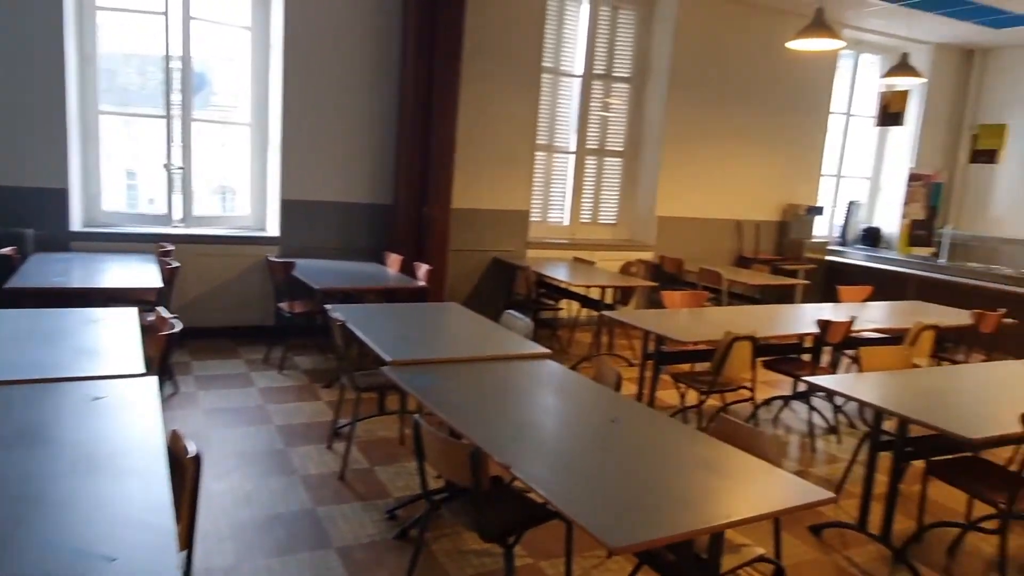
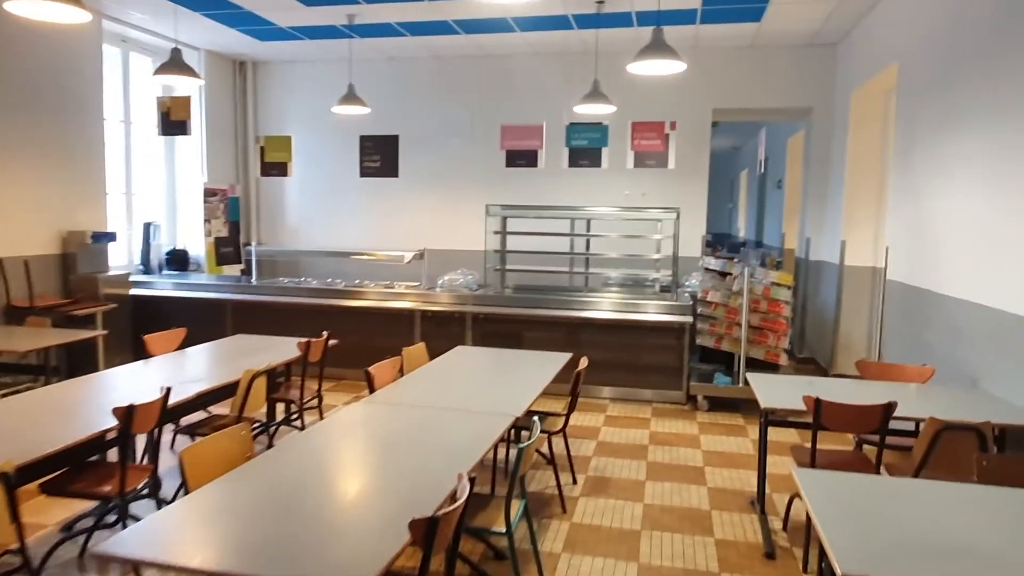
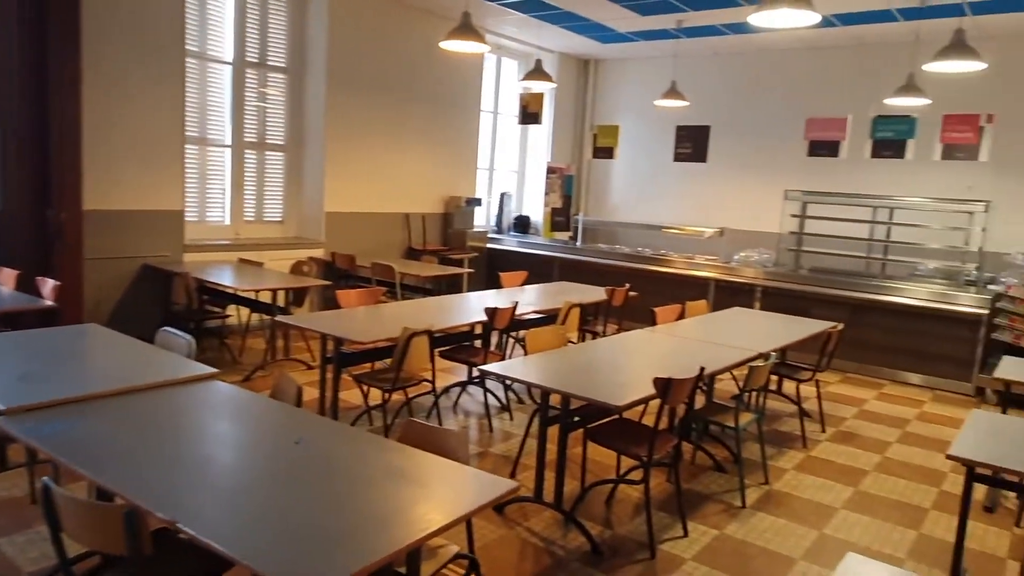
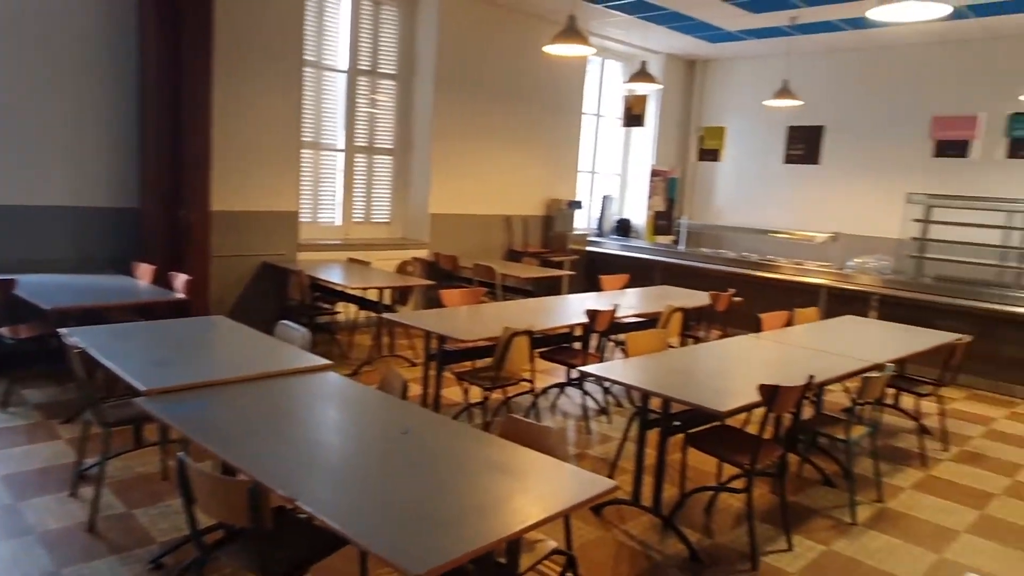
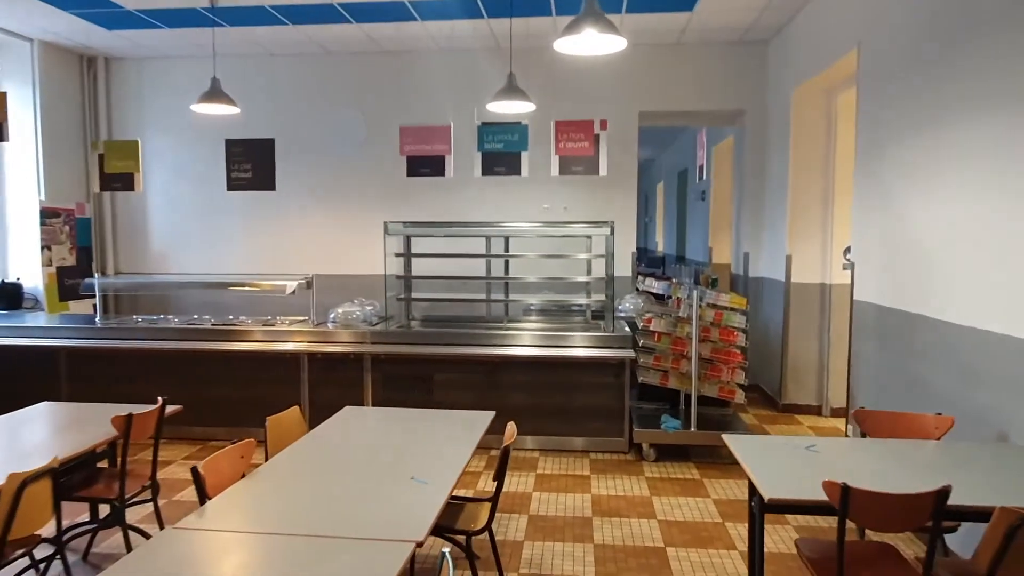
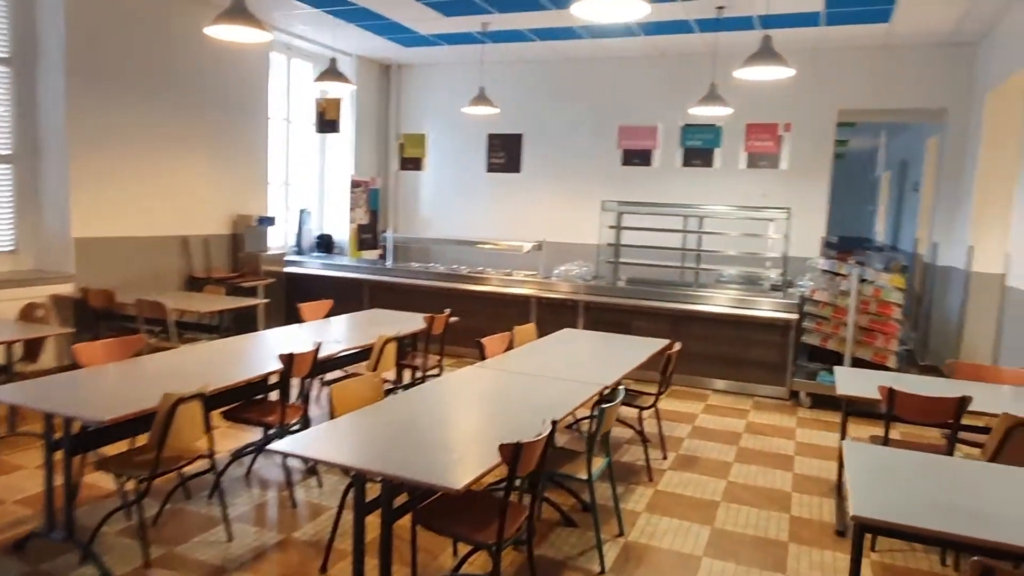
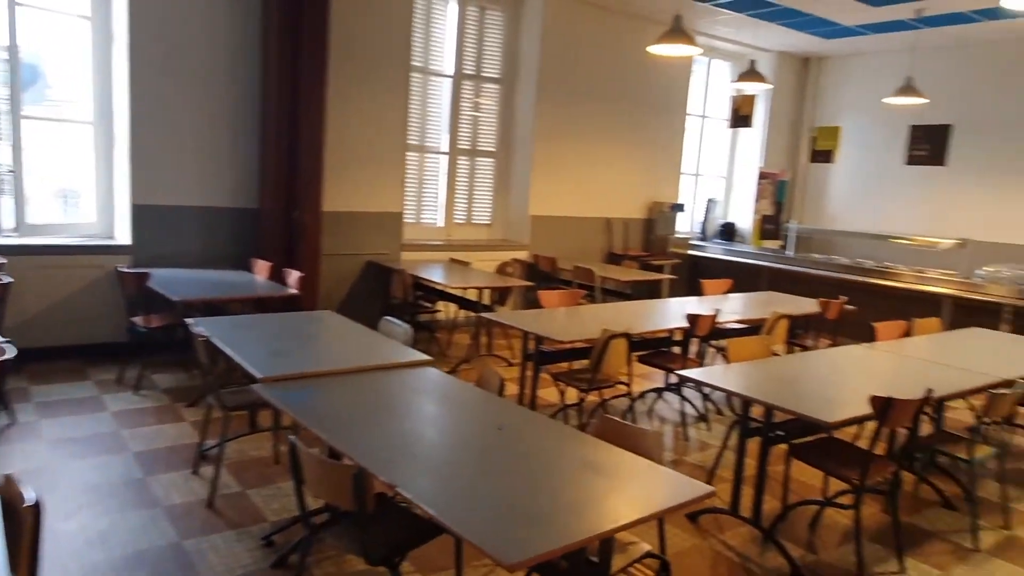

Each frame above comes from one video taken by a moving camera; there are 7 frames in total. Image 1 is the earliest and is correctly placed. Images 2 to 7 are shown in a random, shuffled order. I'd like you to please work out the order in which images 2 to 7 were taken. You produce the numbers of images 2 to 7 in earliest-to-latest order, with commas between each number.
7, 4, 3, 6, 2, 5
